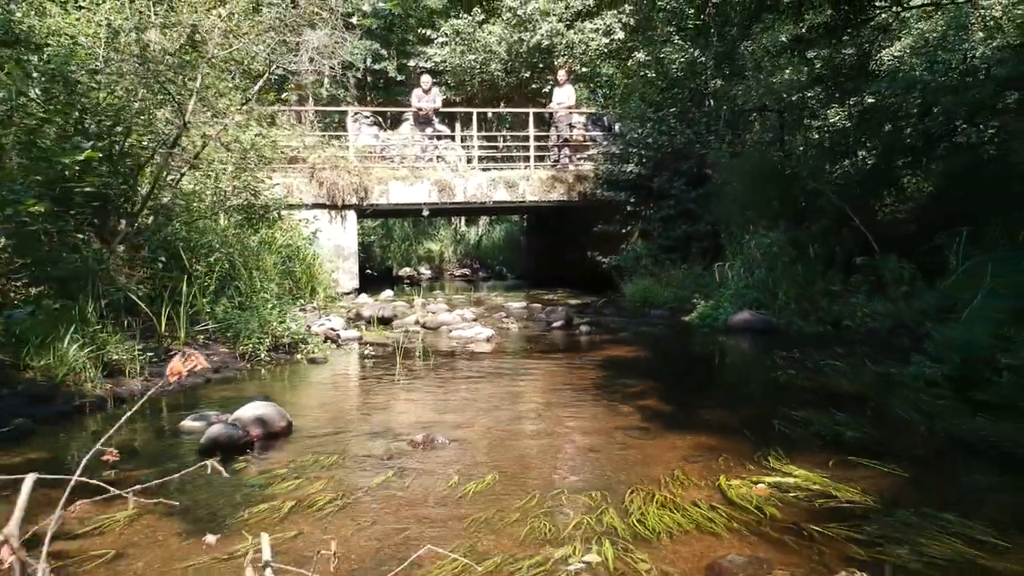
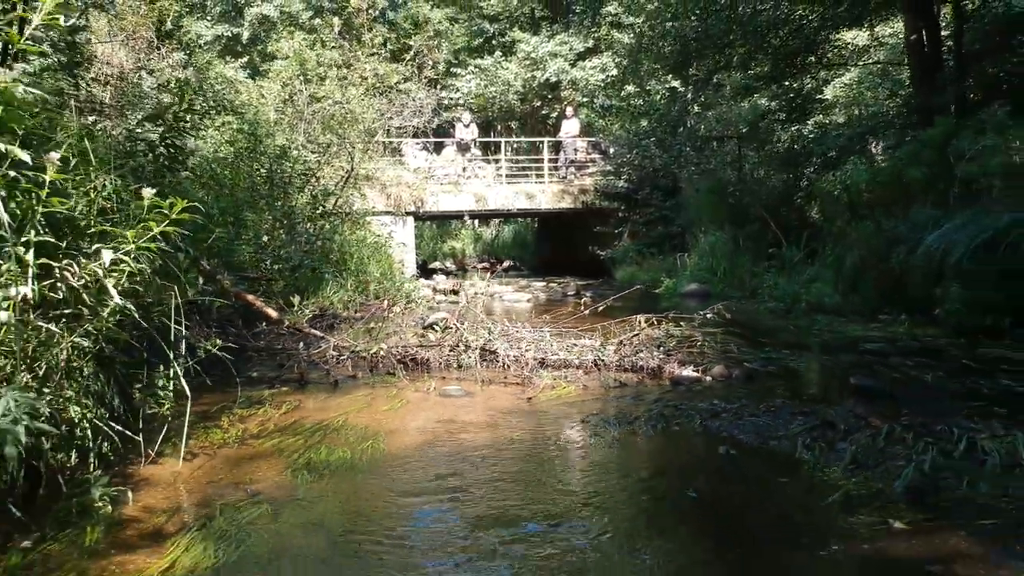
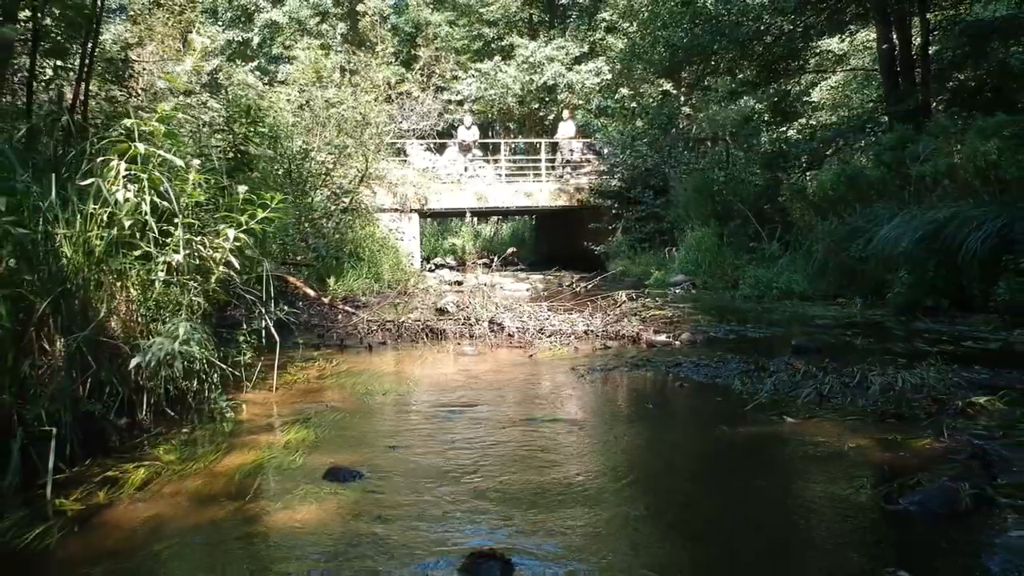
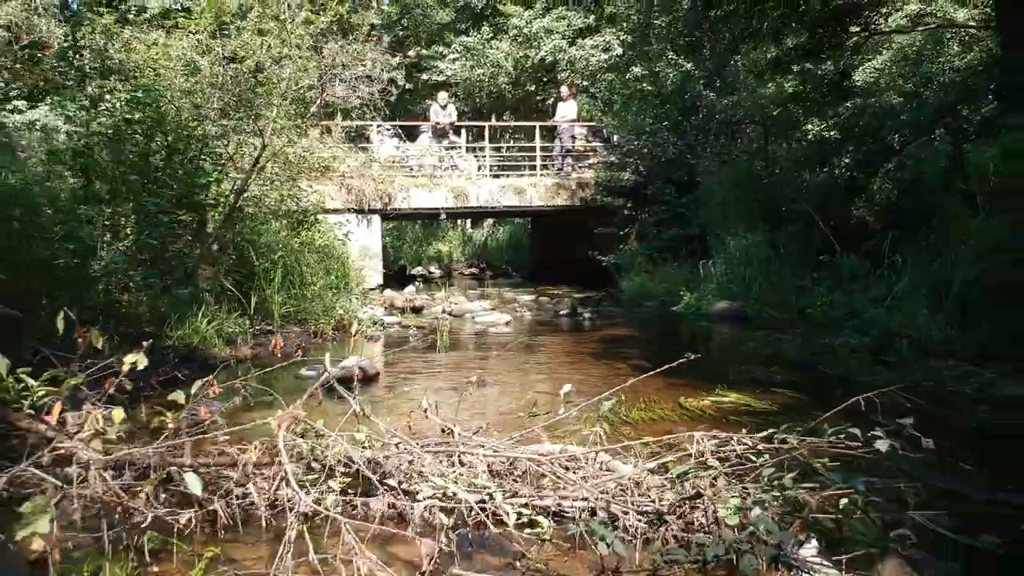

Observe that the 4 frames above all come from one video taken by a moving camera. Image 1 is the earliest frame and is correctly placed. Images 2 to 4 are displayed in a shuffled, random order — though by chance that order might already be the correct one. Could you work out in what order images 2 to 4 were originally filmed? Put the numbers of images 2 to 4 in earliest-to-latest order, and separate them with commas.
4, 2, 3
